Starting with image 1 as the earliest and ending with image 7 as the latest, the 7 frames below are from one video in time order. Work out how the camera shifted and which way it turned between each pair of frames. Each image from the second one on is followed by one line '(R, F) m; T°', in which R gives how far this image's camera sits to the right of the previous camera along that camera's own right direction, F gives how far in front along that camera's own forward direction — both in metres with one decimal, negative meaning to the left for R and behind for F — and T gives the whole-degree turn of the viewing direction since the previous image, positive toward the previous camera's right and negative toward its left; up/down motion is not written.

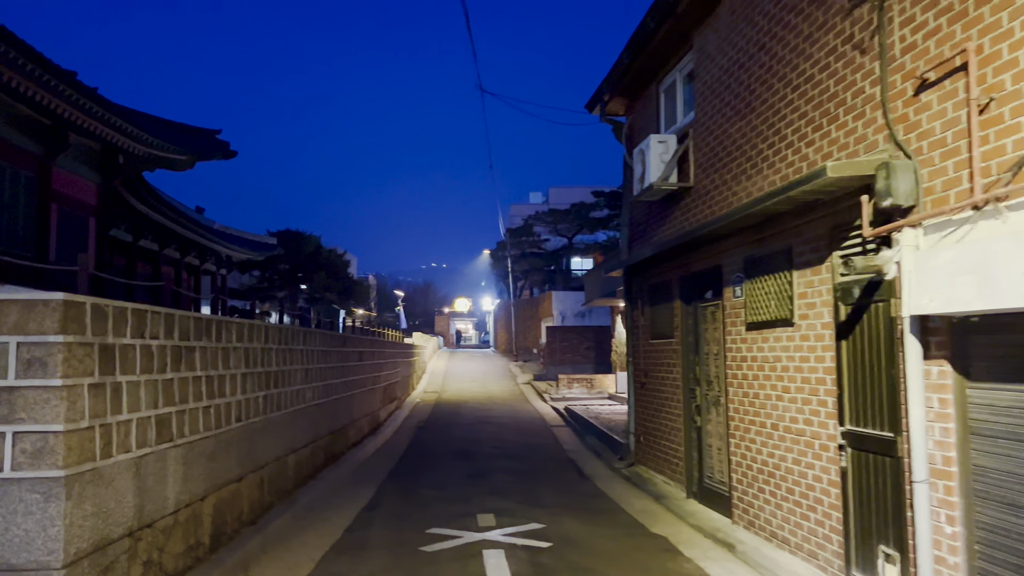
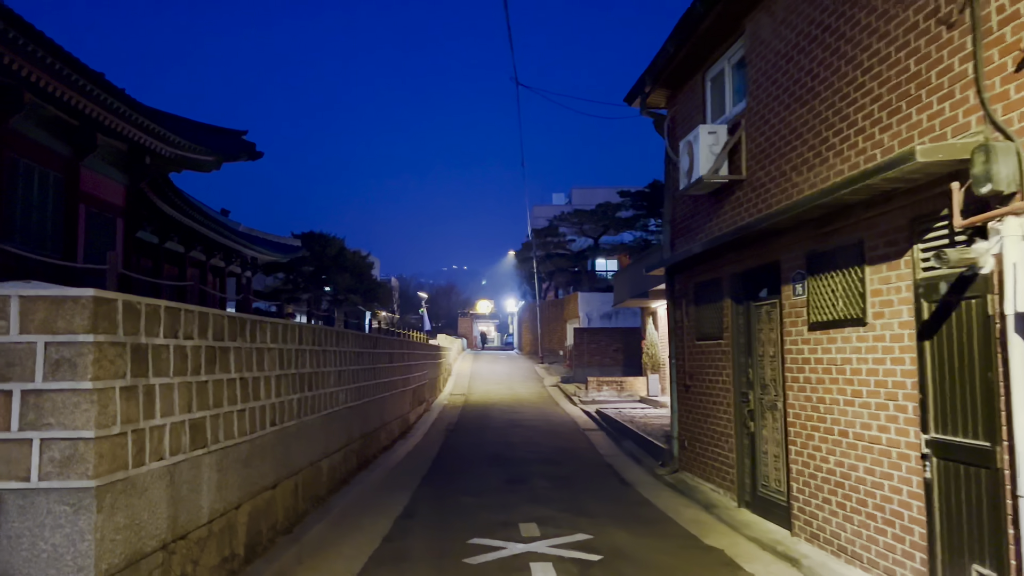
(-0.2, +0.4) m; -2°
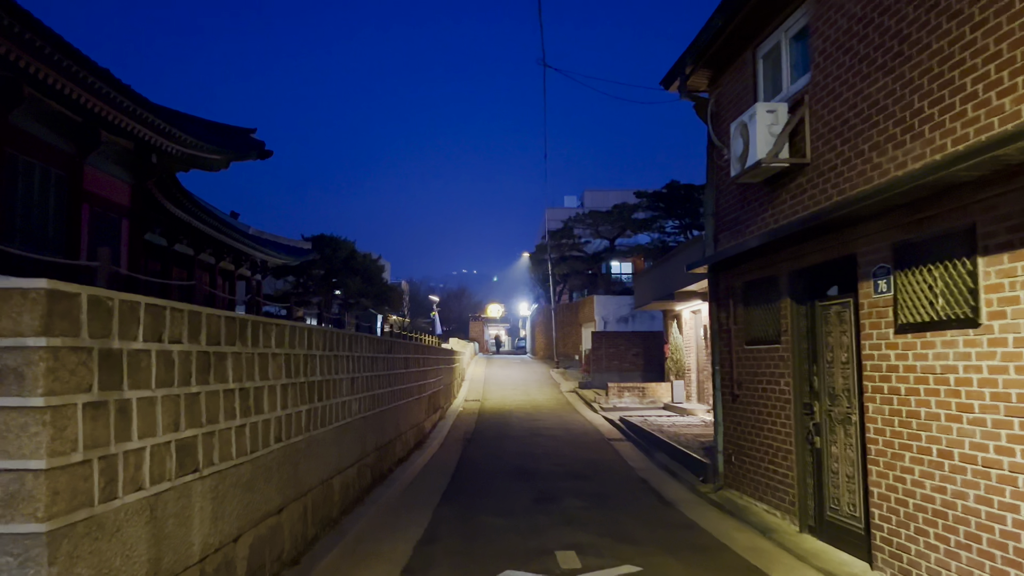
(-0.2, +0.9) m; -1°
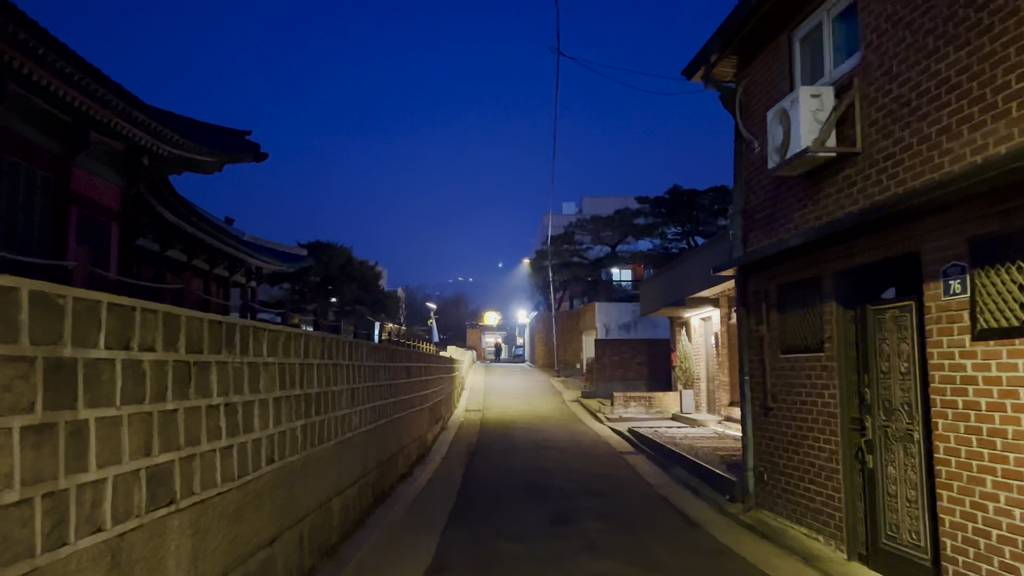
(-0.2, +0.7) m; 0°
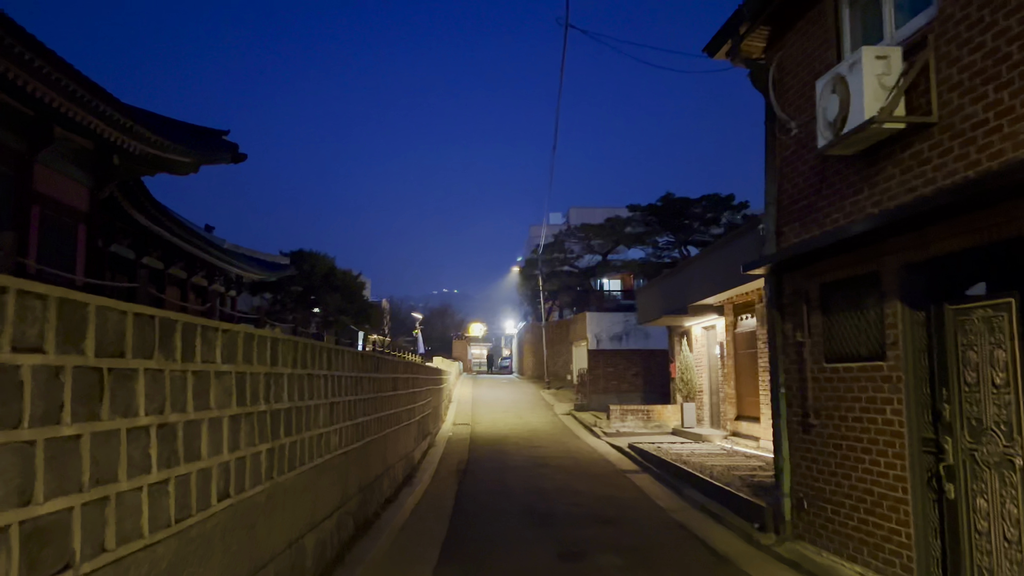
(-0.2, +1.1) m; +1°
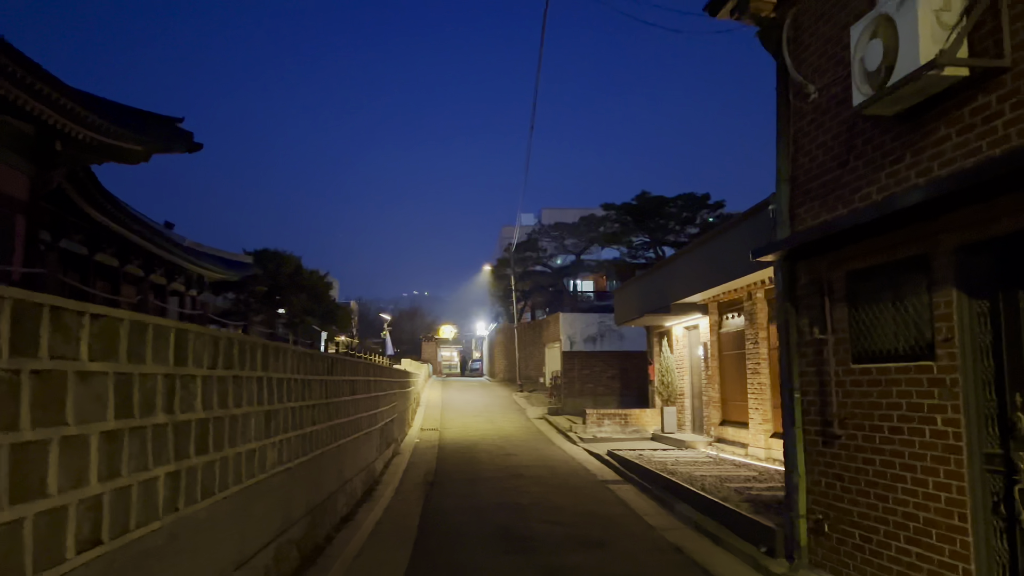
(0.0, +1.1) m; +2°
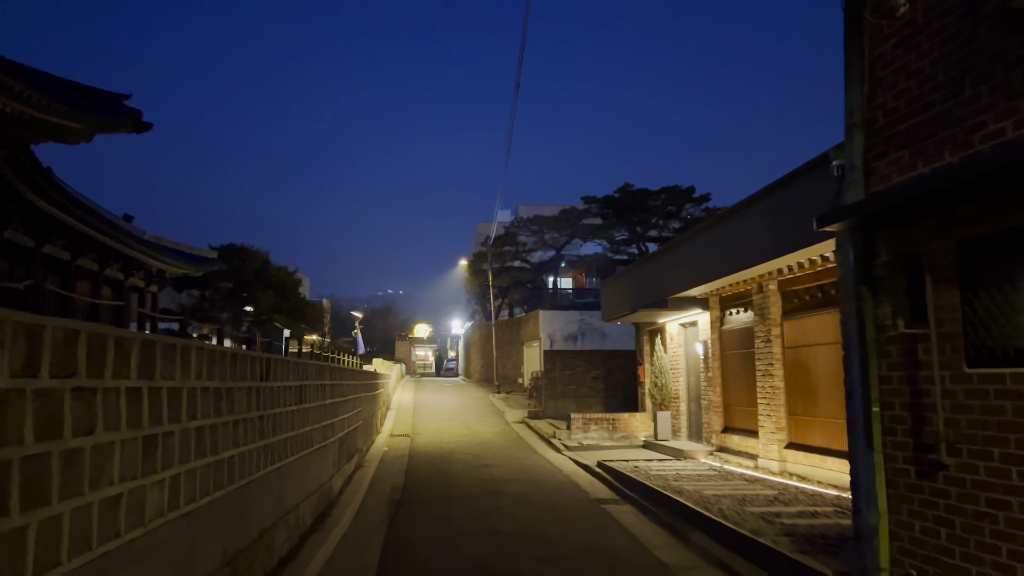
(-0.1, +1.7) m; +2°
